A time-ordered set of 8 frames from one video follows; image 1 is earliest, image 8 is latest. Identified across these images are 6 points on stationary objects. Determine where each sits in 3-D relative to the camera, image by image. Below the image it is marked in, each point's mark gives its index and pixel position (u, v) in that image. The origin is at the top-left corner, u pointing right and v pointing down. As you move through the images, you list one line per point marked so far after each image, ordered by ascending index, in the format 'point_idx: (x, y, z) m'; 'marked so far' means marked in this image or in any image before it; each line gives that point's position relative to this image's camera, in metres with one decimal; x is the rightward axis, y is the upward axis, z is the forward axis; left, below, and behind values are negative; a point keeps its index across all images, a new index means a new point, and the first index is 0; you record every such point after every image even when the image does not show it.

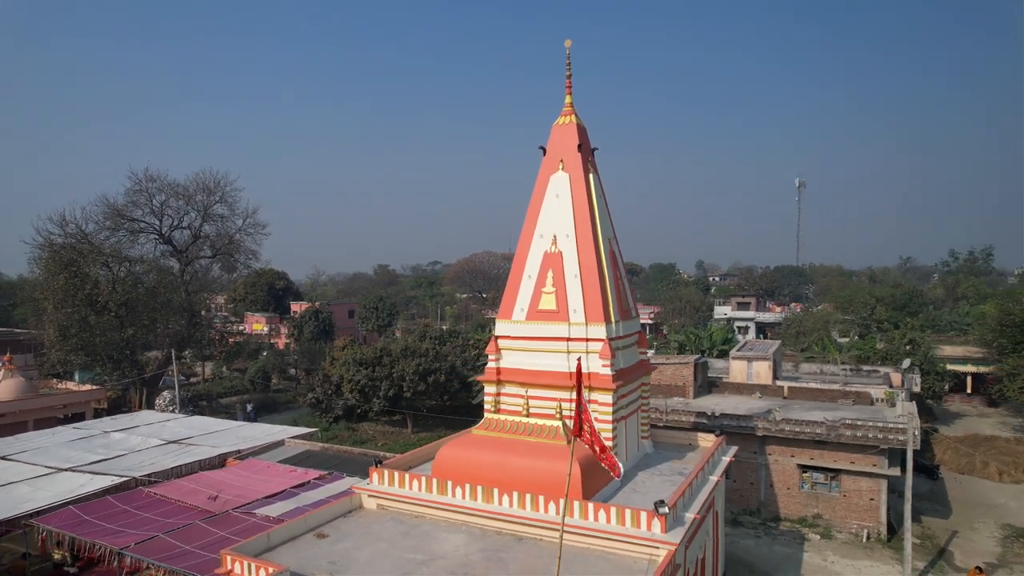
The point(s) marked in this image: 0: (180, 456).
0: (-8.1, -4.1, +15.3) m
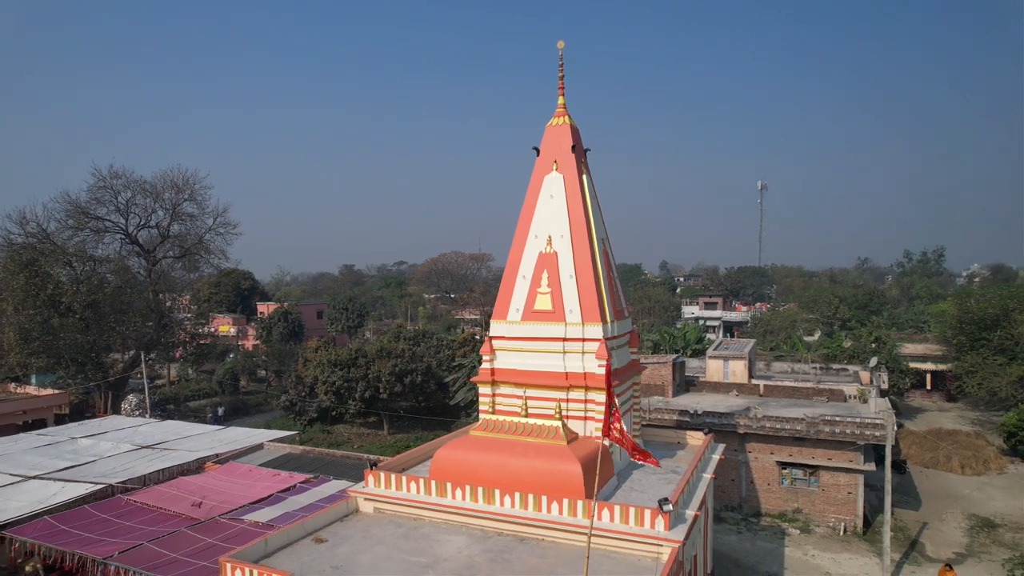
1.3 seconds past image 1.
0: (-8.4, -4.1, +14.8) m
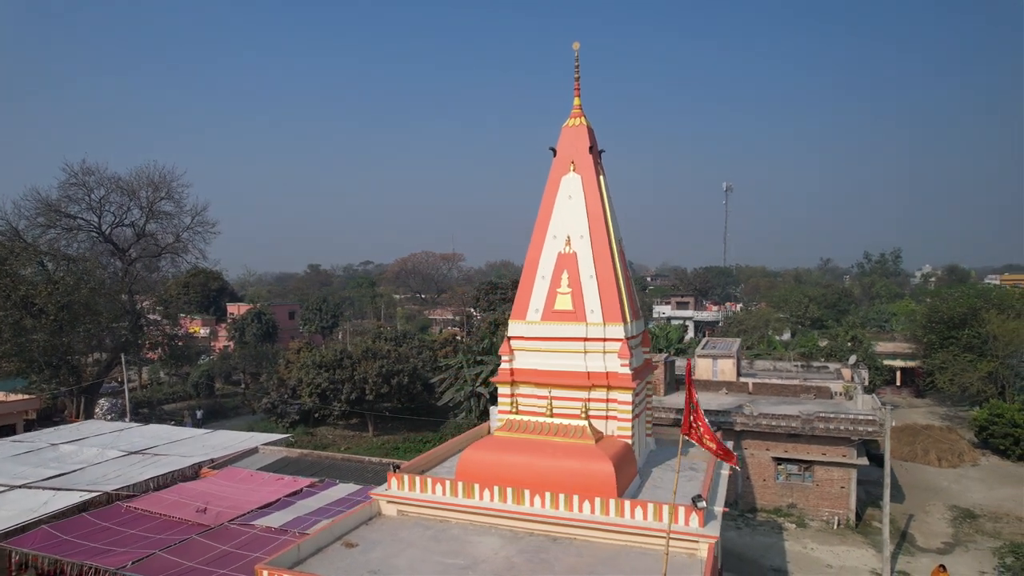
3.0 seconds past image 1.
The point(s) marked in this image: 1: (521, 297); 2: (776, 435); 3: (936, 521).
0: (-8.3, -4.1, +14.3) m
1: (+0.2, -0.2, +10.6) m
2: (+6.7, -3.7, +16.0) m
3: (+10.9, -6.0, +16.2) m
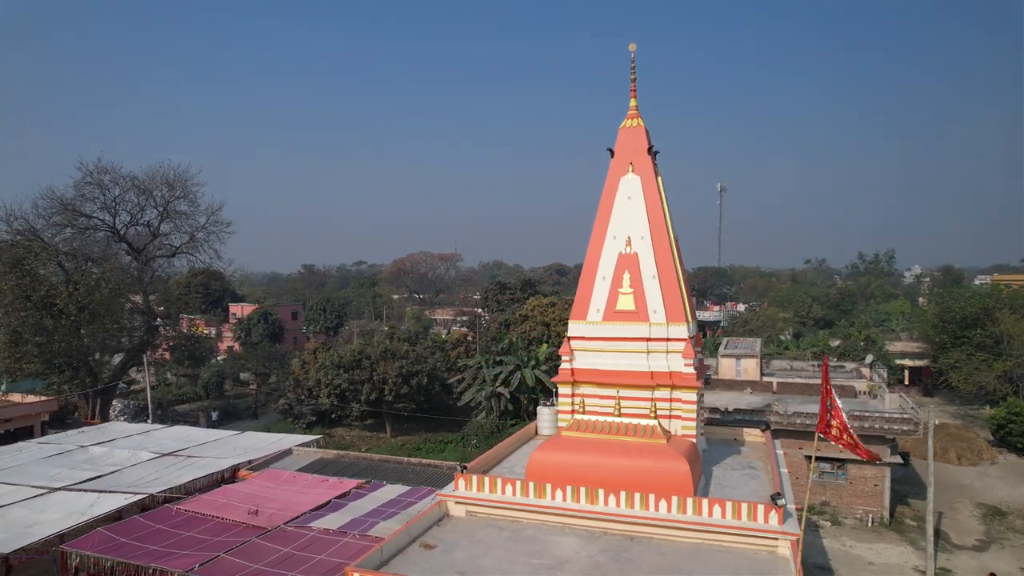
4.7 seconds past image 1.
0: (-7.3, -4.1, +14.2) m
1: (+1.2, -0.2, +10.6) m
2: (+7.7, -3.7, +16.1) m
3: (+11.9, -6.0, +16.4) m
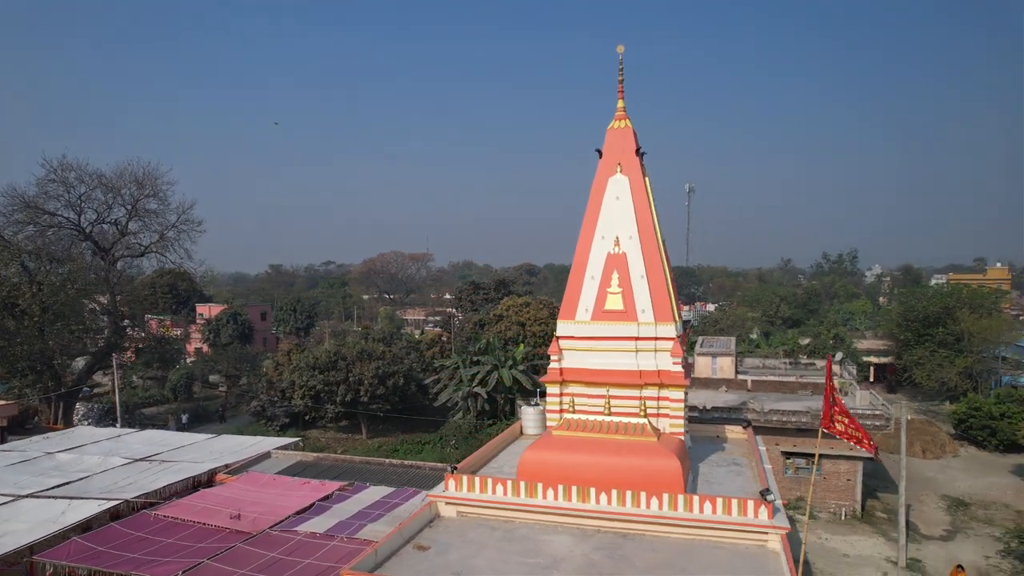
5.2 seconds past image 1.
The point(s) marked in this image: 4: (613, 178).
0: (-7.7, -4.1, +13.9) m
1: (+1.0, -0.2, +10.7) m
2: (+7.2, -3.7, +16.5) m
3: (+11.4, -6.0, +17.0) m
4: (+1.7, +1.9, +10.8) m
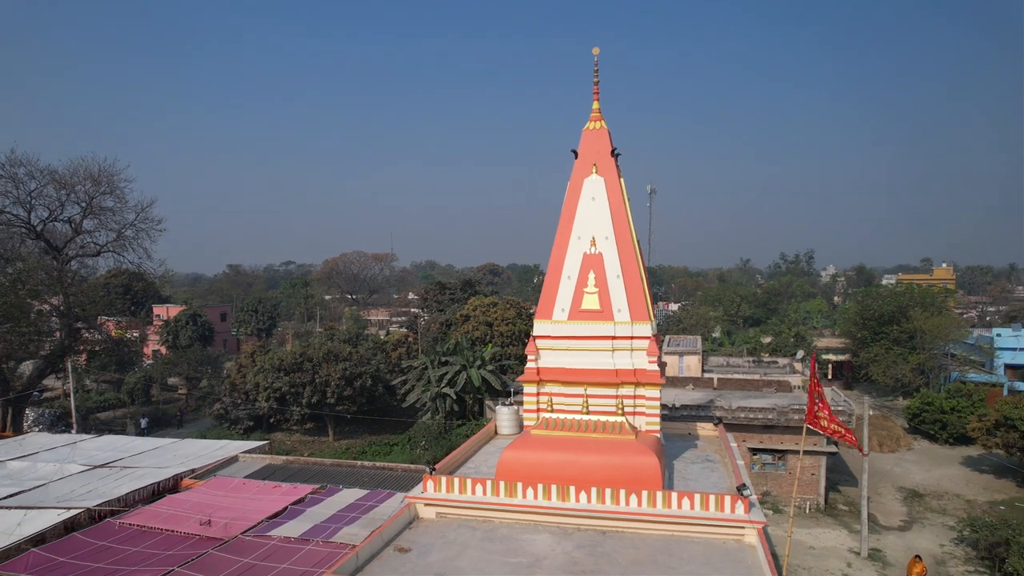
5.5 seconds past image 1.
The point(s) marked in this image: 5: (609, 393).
0: (-8.3, -4.1, +13.4) m
1: (+0.6, -0.2, +10.7) m
2: (+6.5, -3.7, +16.9) m
3: (+10.6, -6.0, +17.6) m
4: (+1.3, +1.9, +10.9) m
5: (+1.6, -1.7, +10.3) m
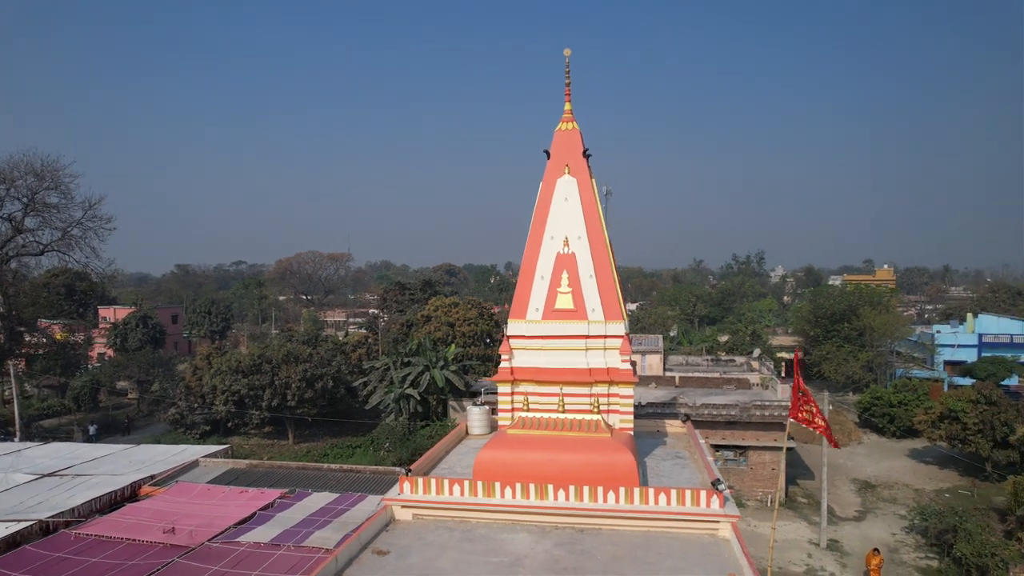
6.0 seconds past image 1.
0: (-8.9, -4.1, +12.9) m
1: (+0.1, -0.2, +10.8) m
2: (+5.6, -3.7, +17.3) m
3: (+9.7, -6.0, +18.3) m
4: (+0.9, +1.9, +11.0) m
5: (+1.2, -1.7, +10.4) m
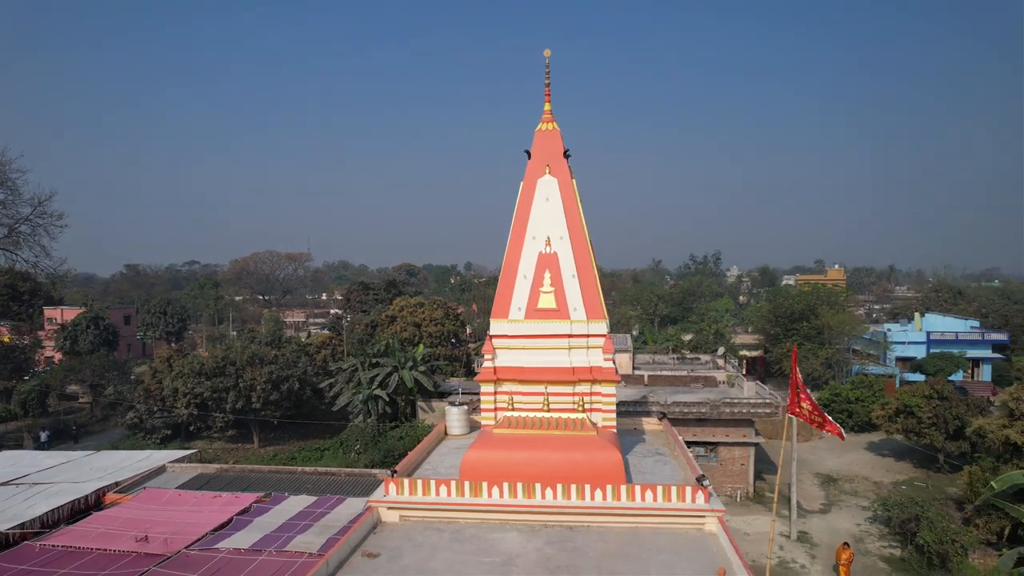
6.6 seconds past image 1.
0: (-9.3, -4.1, +12.3) m
1: (-0.1, -0.1, +10.8) m
2: (+4.9, -3.7, +17.7) m
3: (+8.9, -6.0, +18.9) m
4: (+0.6, +1.9, +11.1) m
5: (+0.9, -1.7, +10.5) m
